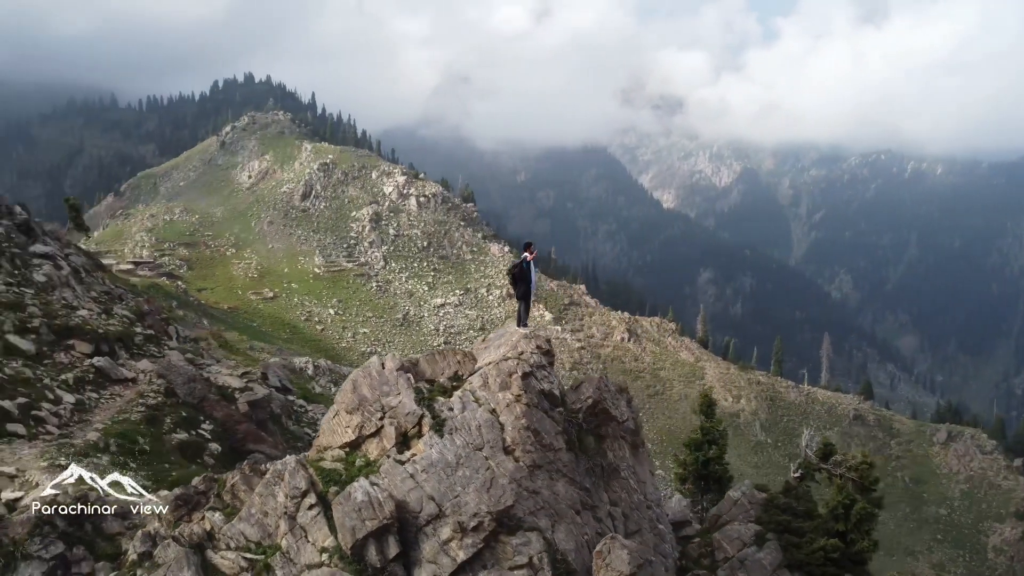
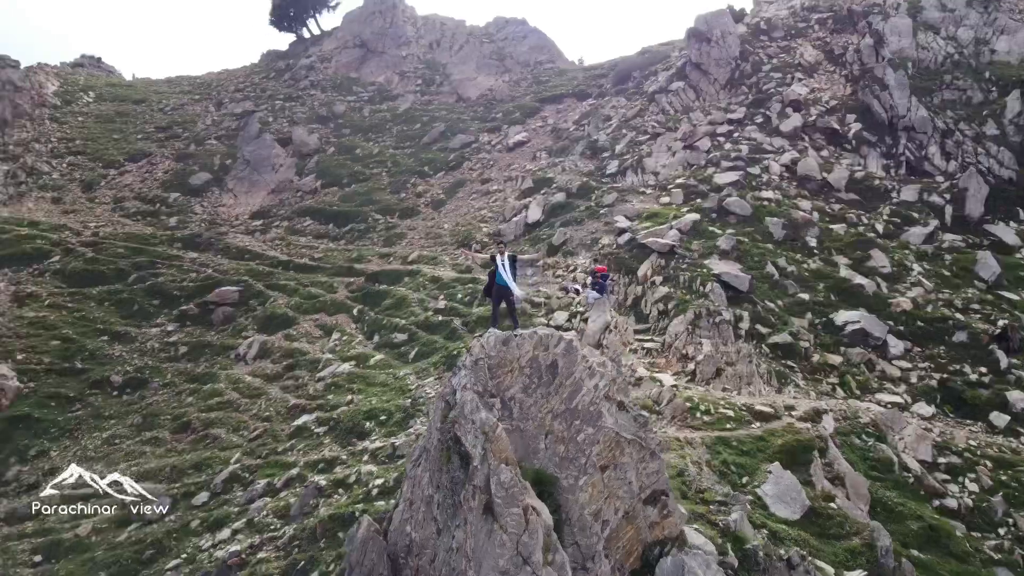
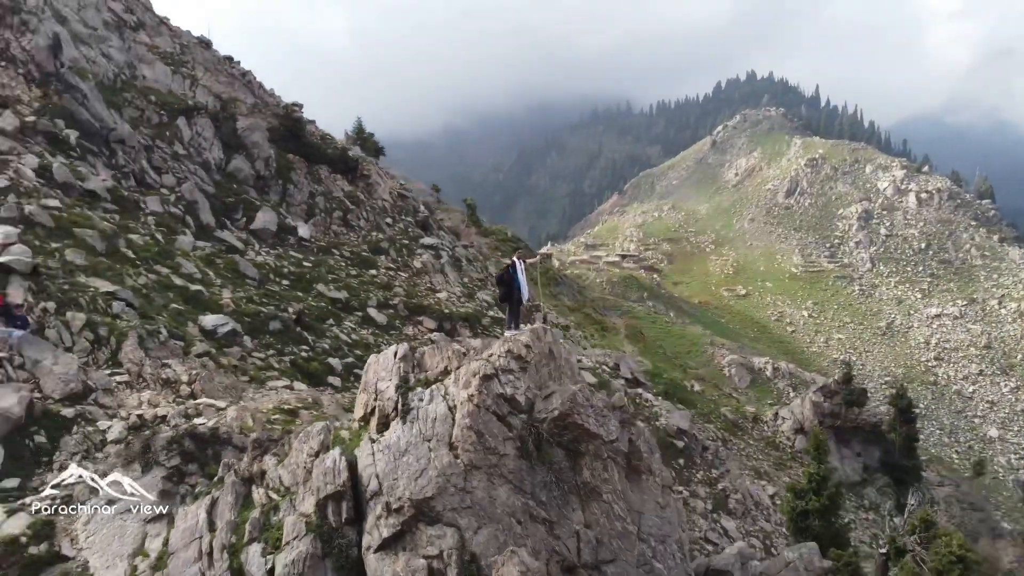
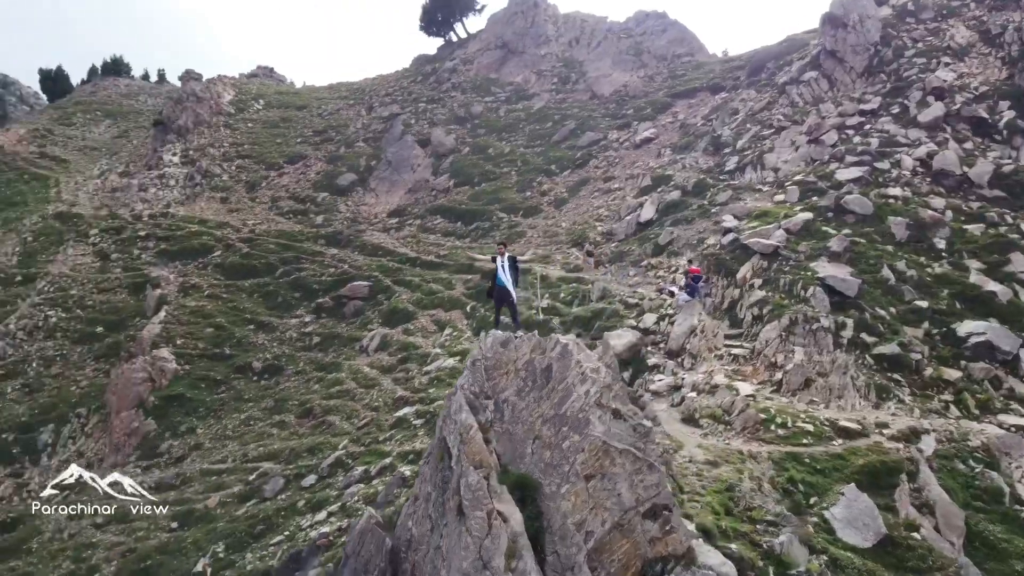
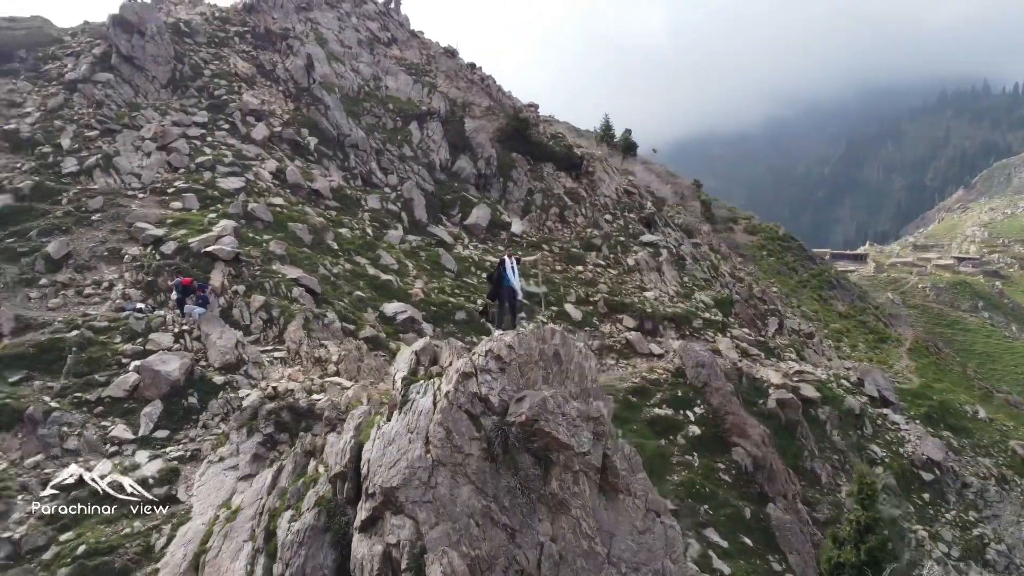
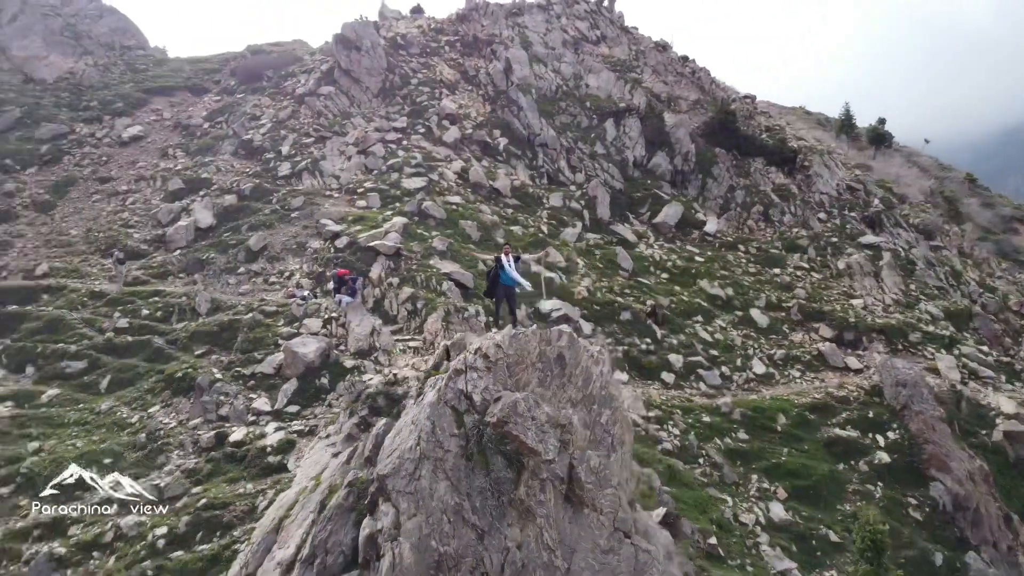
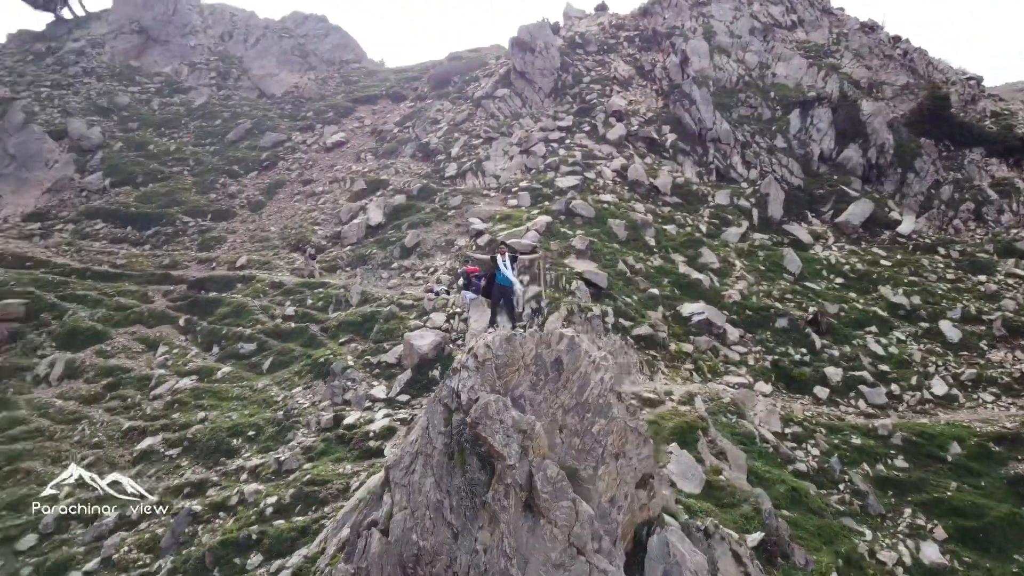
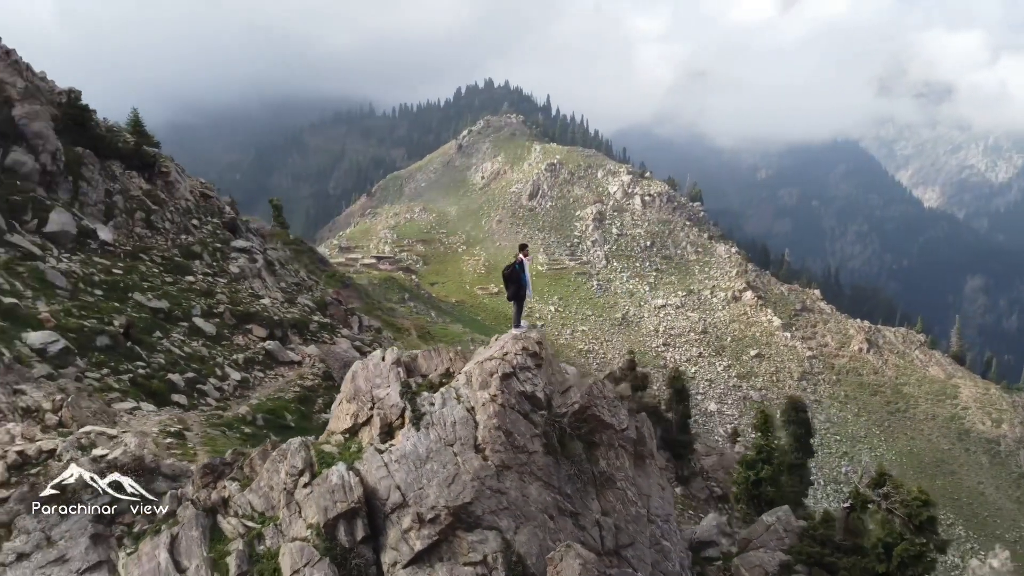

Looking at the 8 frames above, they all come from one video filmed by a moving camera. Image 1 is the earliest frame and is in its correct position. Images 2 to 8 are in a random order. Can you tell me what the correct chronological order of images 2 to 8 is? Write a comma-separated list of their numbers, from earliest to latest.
8, 3, 5, 6, 7, 2, 4
